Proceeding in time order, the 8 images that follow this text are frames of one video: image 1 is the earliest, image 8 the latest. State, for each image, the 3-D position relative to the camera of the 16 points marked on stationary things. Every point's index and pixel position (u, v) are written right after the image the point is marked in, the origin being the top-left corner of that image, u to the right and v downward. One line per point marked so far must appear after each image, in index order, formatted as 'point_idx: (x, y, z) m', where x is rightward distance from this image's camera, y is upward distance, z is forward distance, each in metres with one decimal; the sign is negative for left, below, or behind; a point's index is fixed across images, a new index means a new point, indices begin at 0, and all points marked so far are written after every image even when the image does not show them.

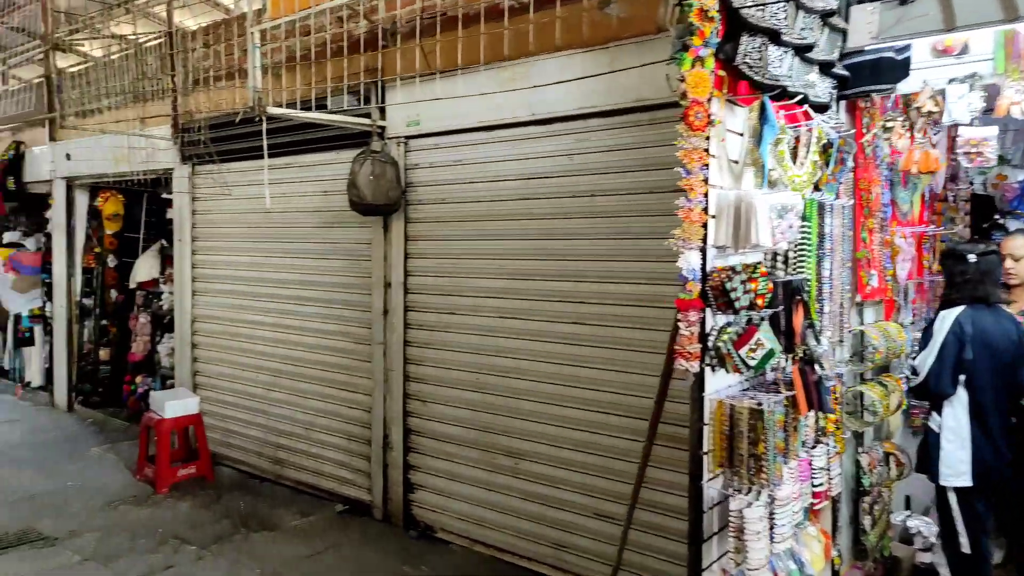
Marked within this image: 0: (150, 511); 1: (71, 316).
0: (-2.0, -1.2, +3.9) m
1: (-3.7, -0.2, +6.0) m
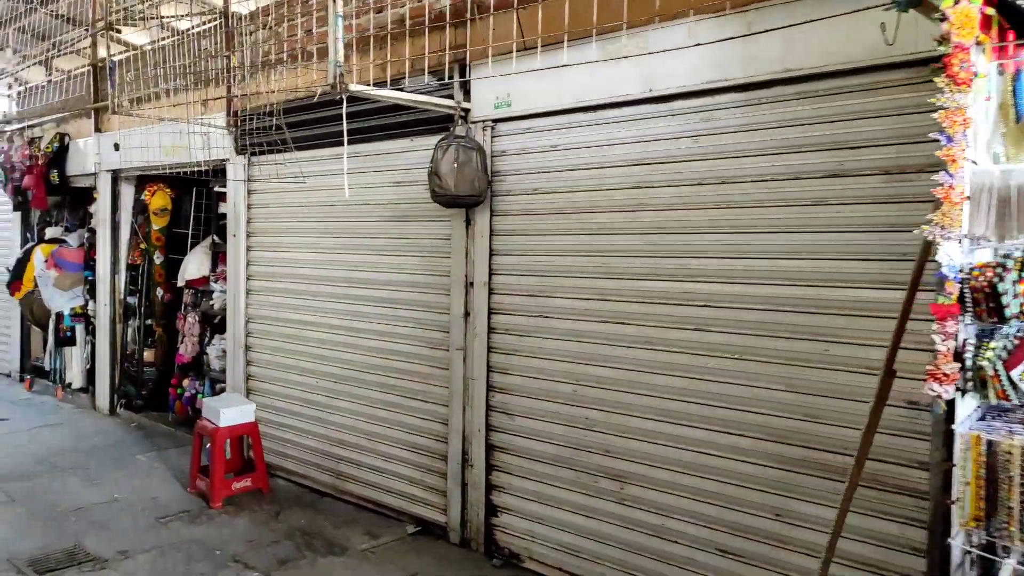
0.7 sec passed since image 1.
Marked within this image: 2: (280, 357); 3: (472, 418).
0: (-1.5, -1.2, +3.6) m
1: (-3.1, -0.2, +5.7) m
2: (-1.4, -0.4, +4.3) m
3: (-0.2, -0.6, +3.3) m
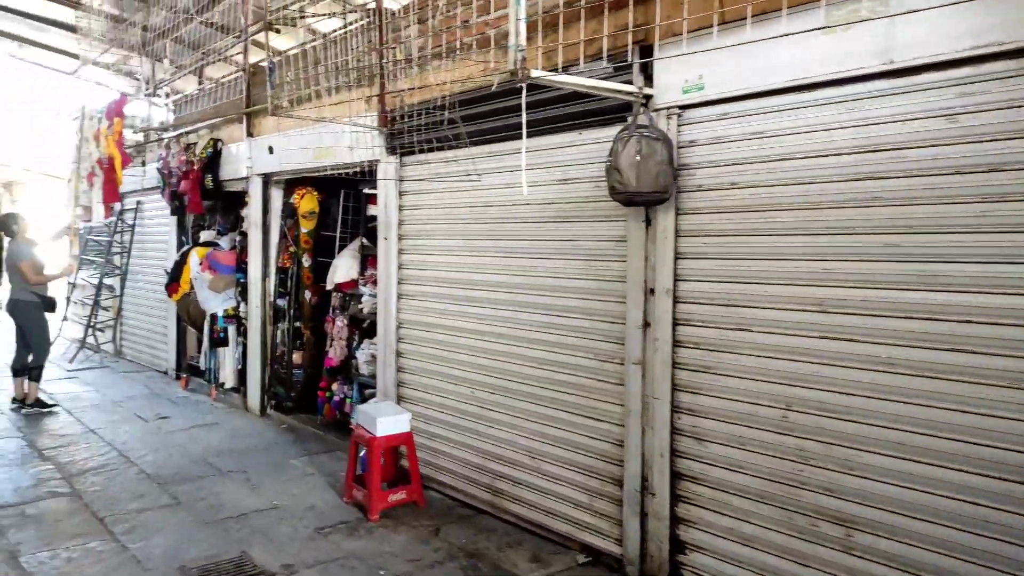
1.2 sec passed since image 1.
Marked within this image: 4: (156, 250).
0: (-0.7, -1.2, +3.5) m
1: (-2.0, -0.2, +5.8) m
2: (-0.5, -0.4, +4.1) m
3: (+0.6, -0.6, +2.9) m
4: (-3.7, +0.4, +7.6) m
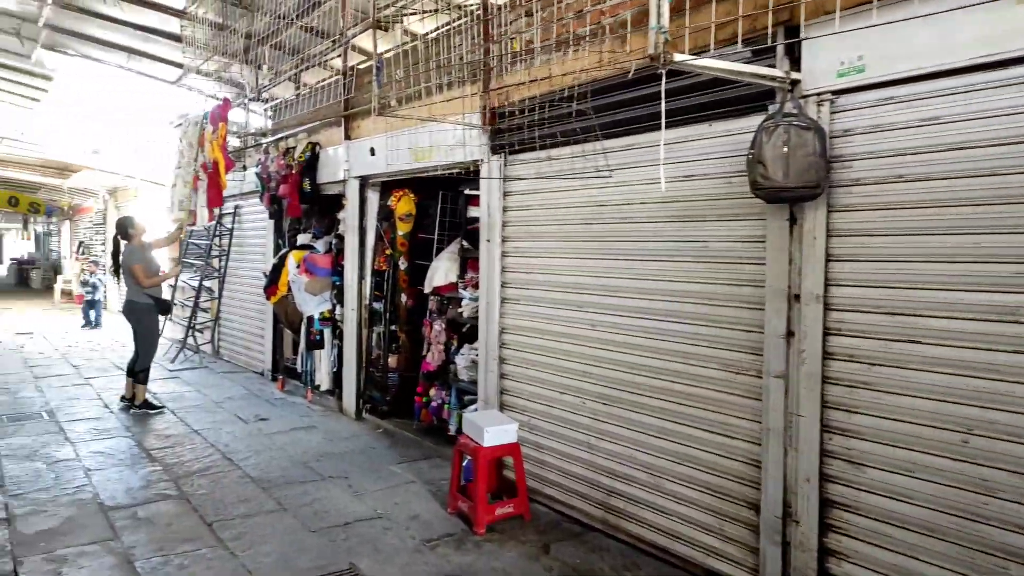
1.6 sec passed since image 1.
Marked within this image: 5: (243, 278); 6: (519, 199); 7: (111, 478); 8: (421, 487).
0: (-0.2, -1.3, +3.3) m
1: (-1.2, -0.3, +5.7) m
2: (+0.1, -0.5, +3.9) m
3: (+1.1, -0.7, +2.7) m
4: (-2.8, +0.4, +7.7) m
5: (-3.0, +0.1, +8.0) m
6: (0.0, +0.5, +4.0) m
7: (-2.3, -1.1, +4.2) m
8: (-0.5, -1.2, +4.2) m
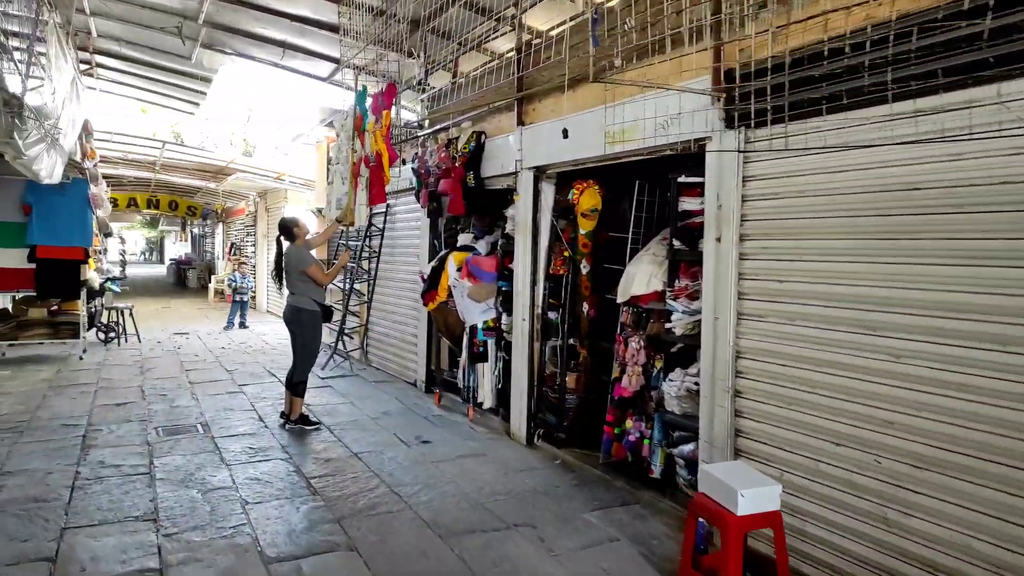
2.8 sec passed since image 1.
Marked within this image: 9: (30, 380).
0: (+0.8, -1.3, +2.4) m
1: (+0.1, -0.3, +5.0) m
2: (+1.2, -0.5, +3.0) m
3: (+1.9, -0.7, +1.6) m
4: (-1.1, +0.3, +7.2) m
5: (-1.2, +0.1, +7.5) m
6: (+1.1, +0.4, +3.1) m
7: (-1.2, -1.1, +3.6) m
8: (+0.6, -1.2, +3.3) m
9: (-4.8, -0.9, +7.1) m
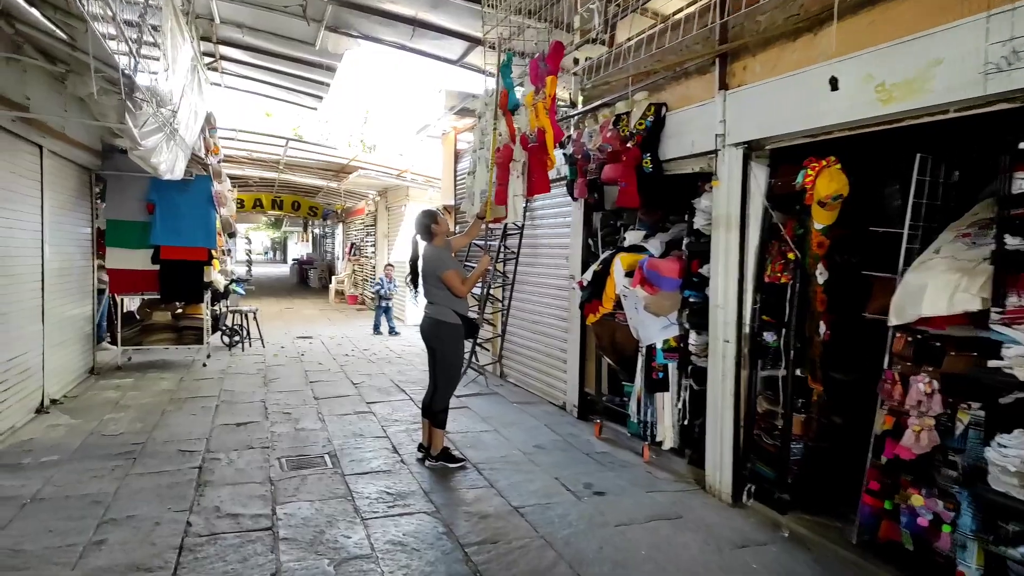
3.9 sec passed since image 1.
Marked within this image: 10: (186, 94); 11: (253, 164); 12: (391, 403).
0: (+1.5, -1.4, +1.2) m
1: (+1.2, -0.4, +3.8) m
2: (+2.0, -0.6, +1.7) m
3: (+2.4, -0.8, +0.2) m
4: (+0.4, +0.3, +6.2) m
5: (+0.2, 0.0, +6.5) m
6: (+1.9, +0.4, +1.8) m
7: (-0.3, -1.2, +2.7) m
8: (+1.4, -1.3, +2.2) m
9: (-3.3, -1.0, +6.7) m
10: (-2.8, +1.7, +6.1) m
11: (-5.3, +2.5, +14.6) m
12: (-1.0, -1.0, +6.1) m
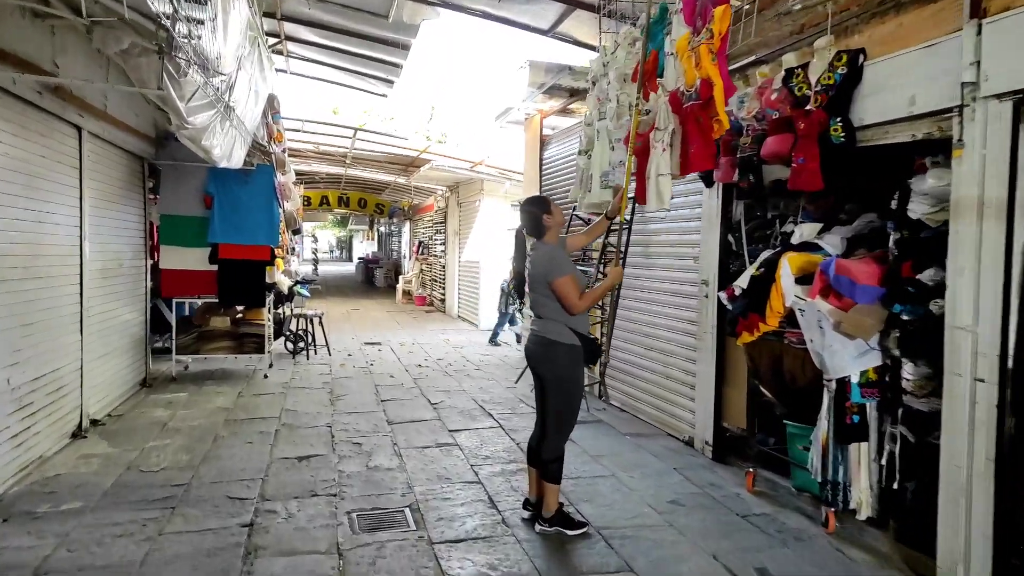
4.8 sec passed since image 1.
0: (+1.8, -1.4, 0.0) m
1: (+1.8, -0.4, +2.6) m
2: (+2.4, -0.7, +0.5) m
3: (+2.7, -0.9, -1.0) m
4: (+1.2, +0.2, +5.1) m
5: (+1.1, 0.0, +5.4) m
6: (+2.3, +0.3, +0.6) m
7: (+0.2, -1.3, +1.6) m
8: (+1.8, -1.3, +1.0) m
9: (-2.5, -1.0, +5.9) m
10: (-2.0, +1.6, +5.3) m
11: (-3.7, +2.5, +13.9) m
12: (-0.2, -1.0, +5.1) m
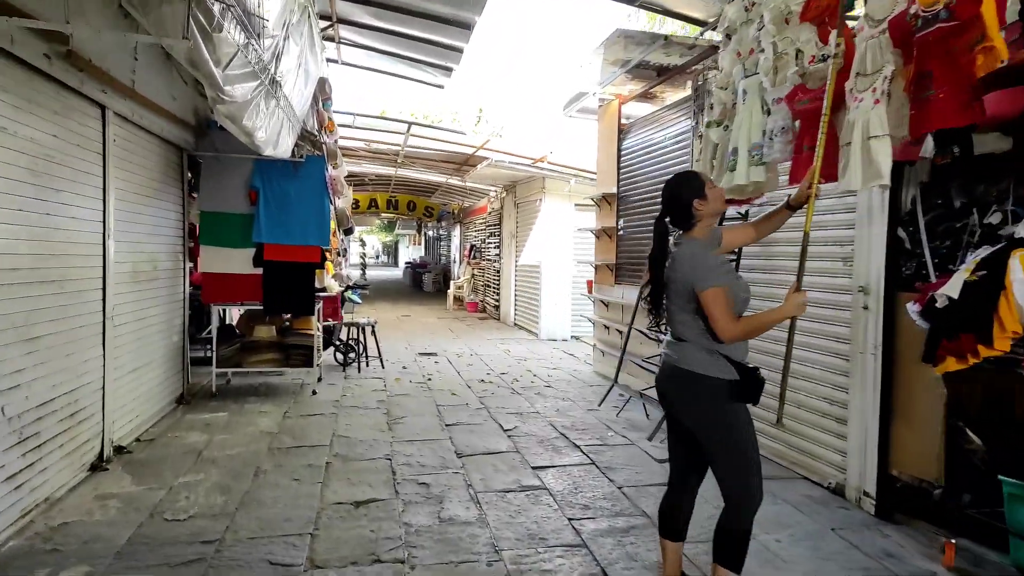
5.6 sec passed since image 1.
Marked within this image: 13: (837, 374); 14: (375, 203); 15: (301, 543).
0: (+2.1, -1.5, -1.0) m
1: (+2.2, -0.5, +1.6) m
2: (+2.7, -0.7, -0.6) m
3: (+2.9, -0.9, -2.1) m
4: (+1.7, +0.2, +4.1) m
5: (+1.7, -0.1, +4.4) m
6: (+2.6, +0.3, -0.4) m
7: (+0.5, -1.3, +0.7) m
8: (+2.1, -1.4, -0.1) m
9: (-1.9, -1.0, +5.1) m
10: (-1.4, +1.6, +4.5) m
11: (-2.6, +2.4, +13.2) m
12: (+0.3, -1.1, +4.2) m
13: (+1.7, -0.4, +3.9) m
14: (-3.3, +2.1, +17.6) m
15: (-0.9, -1.1, +3.2) m
